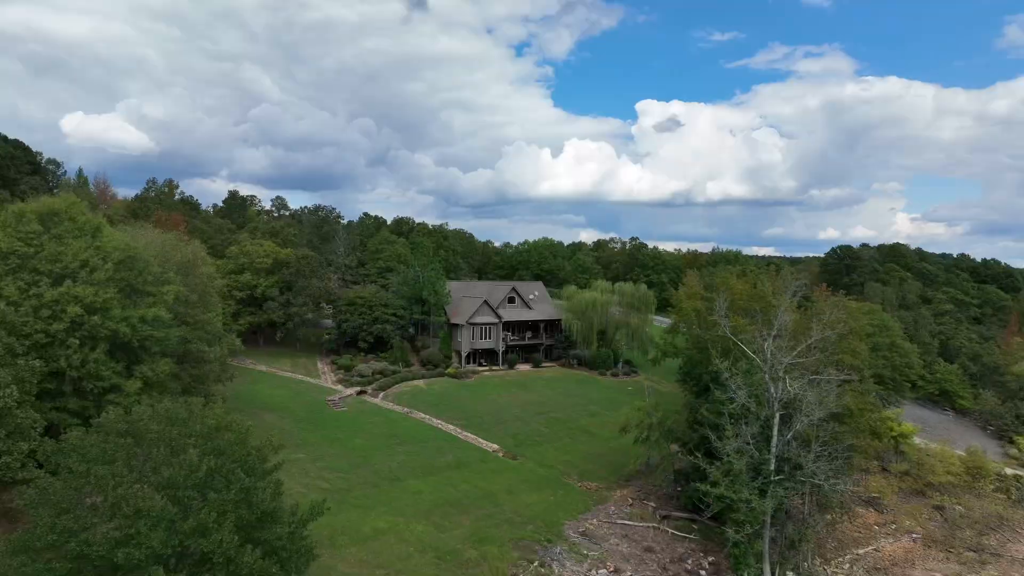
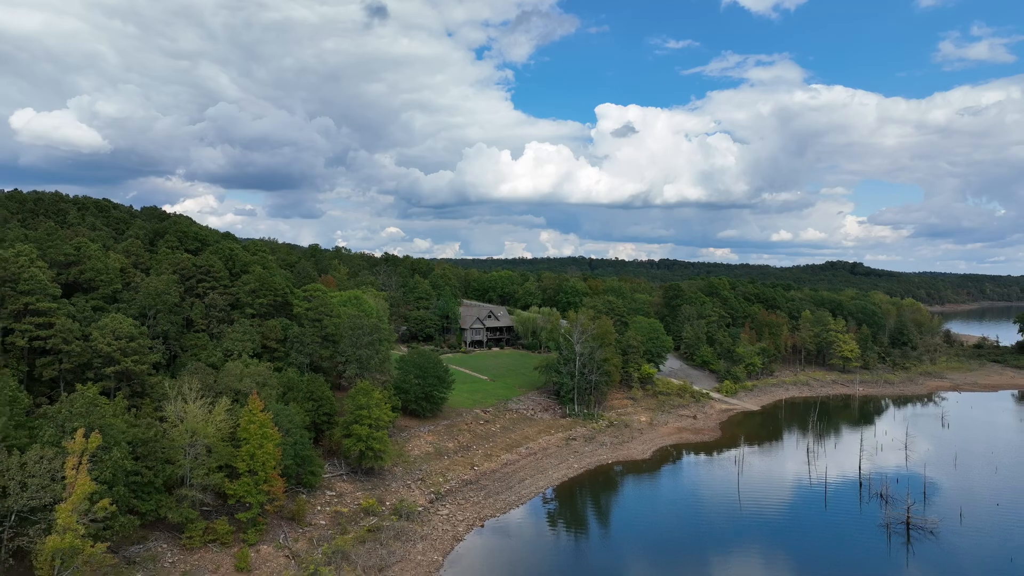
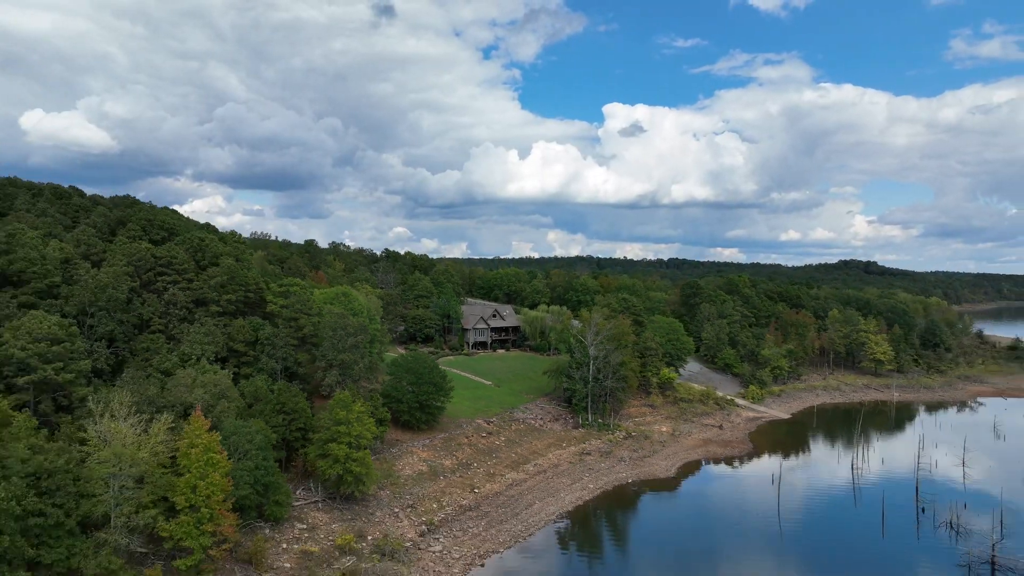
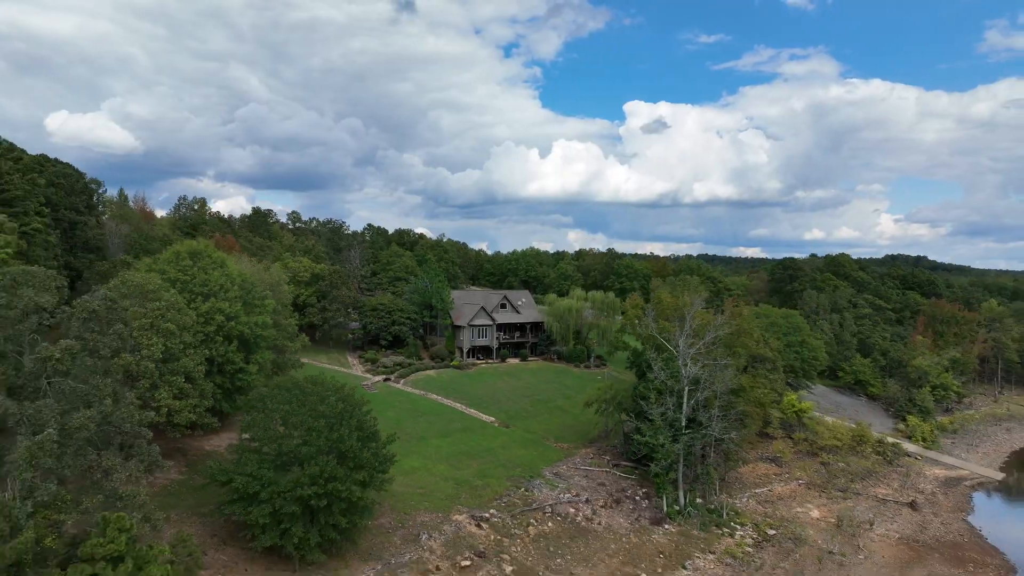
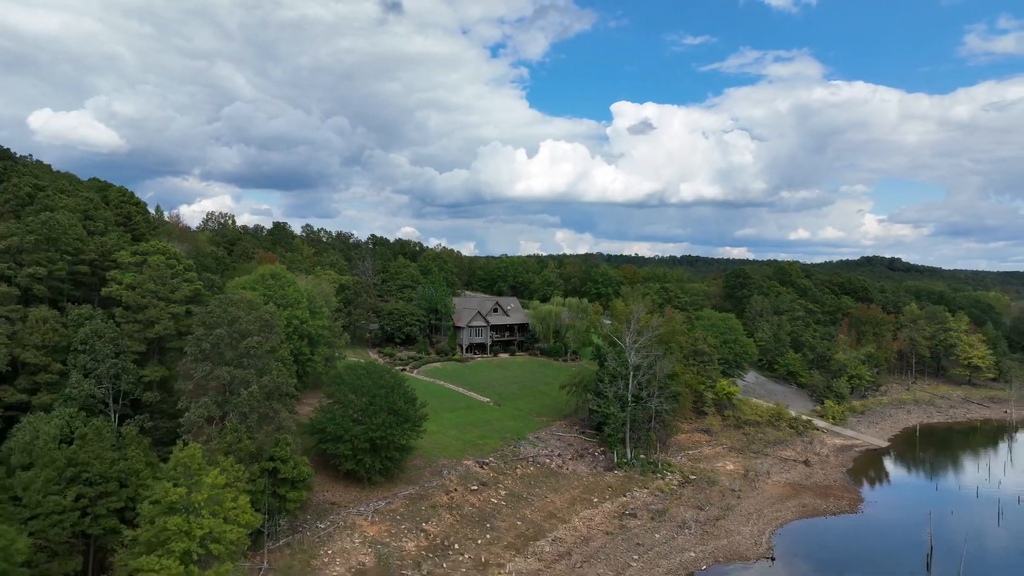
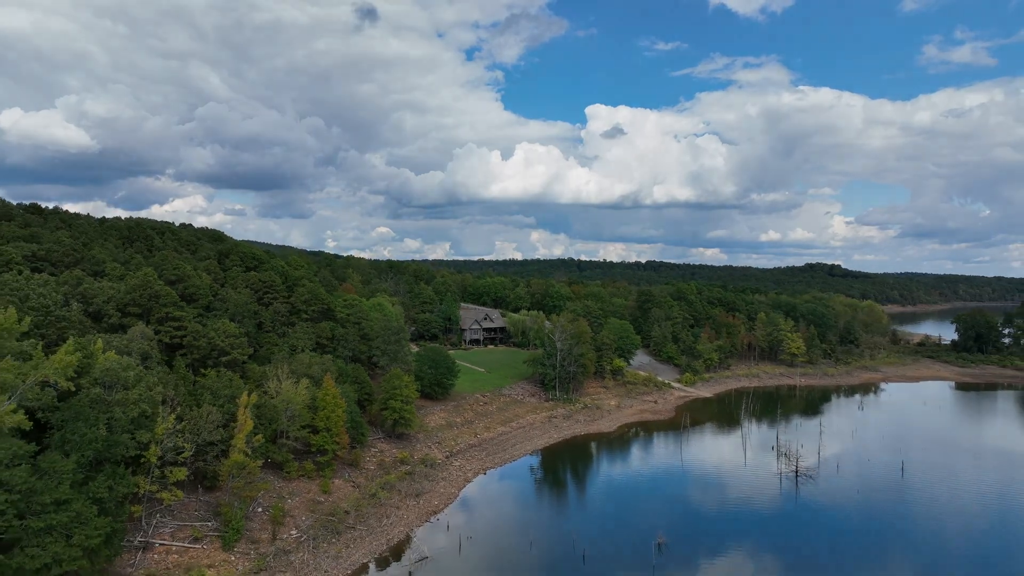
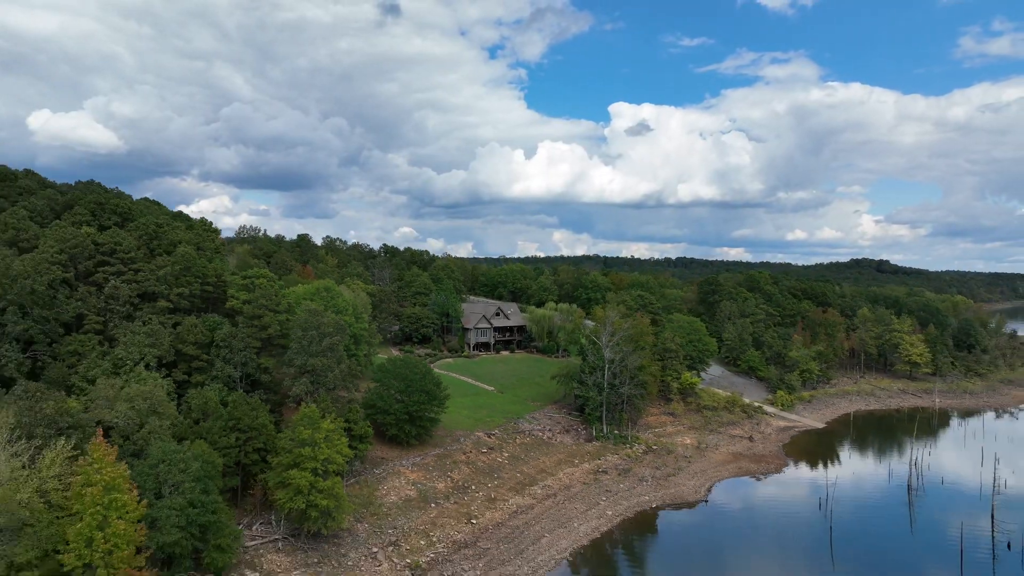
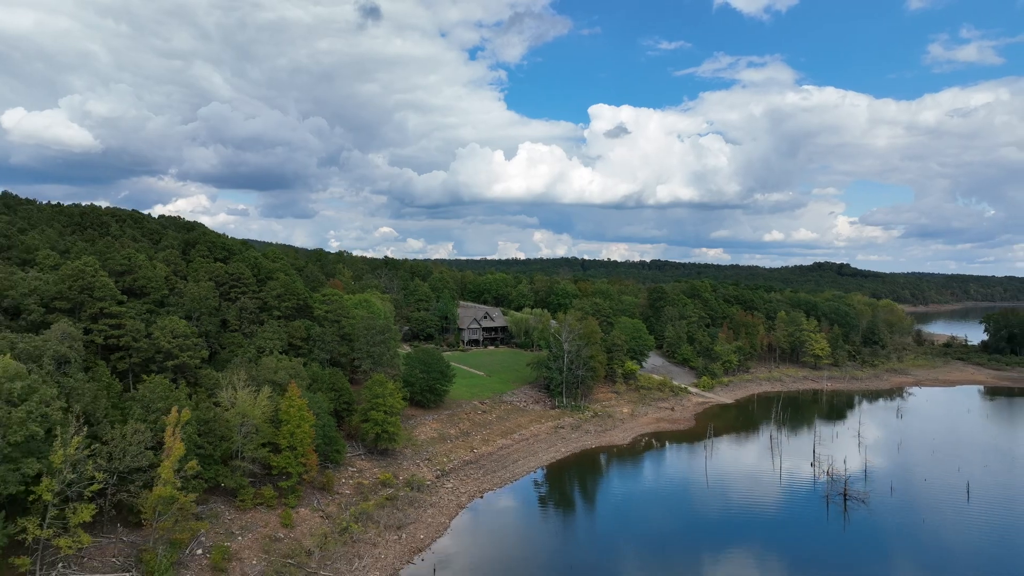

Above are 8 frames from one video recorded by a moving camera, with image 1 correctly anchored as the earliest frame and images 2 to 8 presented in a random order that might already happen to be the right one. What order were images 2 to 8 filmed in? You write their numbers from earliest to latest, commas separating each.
4, 5, 7, 3, 2, 8, 6
